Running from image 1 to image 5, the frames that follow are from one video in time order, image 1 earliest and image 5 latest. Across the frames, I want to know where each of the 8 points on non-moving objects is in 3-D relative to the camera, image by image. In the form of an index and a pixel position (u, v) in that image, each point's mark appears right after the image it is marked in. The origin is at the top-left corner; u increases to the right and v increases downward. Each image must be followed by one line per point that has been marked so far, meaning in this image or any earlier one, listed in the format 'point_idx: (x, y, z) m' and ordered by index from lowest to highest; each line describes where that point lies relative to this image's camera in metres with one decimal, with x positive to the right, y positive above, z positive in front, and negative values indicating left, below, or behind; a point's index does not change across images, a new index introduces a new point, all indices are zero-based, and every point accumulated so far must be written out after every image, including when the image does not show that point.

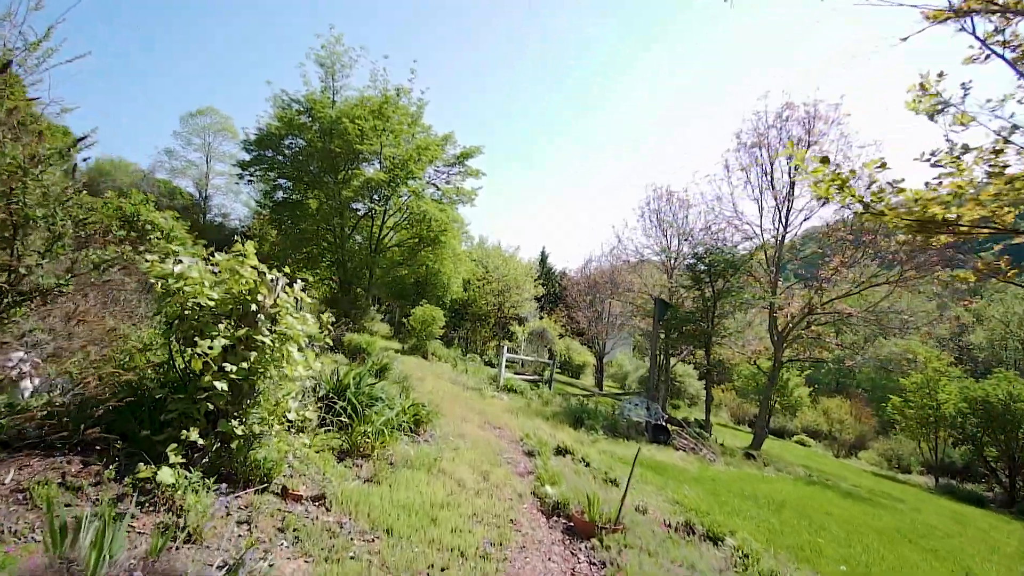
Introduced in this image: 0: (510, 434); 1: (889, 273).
0: (0.0, -2.5, +7.6) m
1: (+12.3, +0.5, +14.7) m
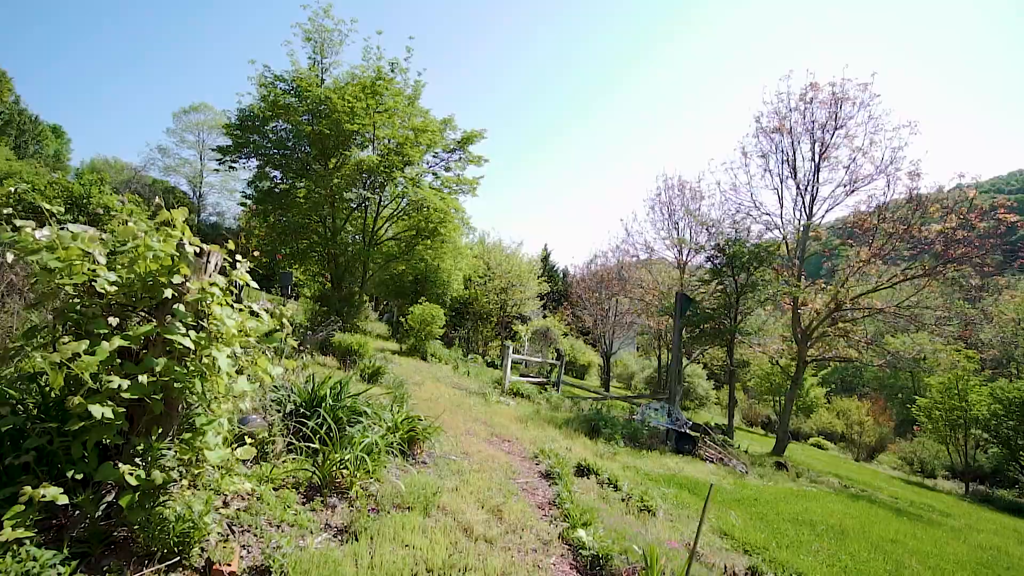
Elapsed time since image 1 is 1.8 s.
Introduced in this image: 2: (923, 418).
0: (+0.2, -2.4, +6.6) m
1: (+12.5, +0.7, +13.7) m
2: (+17.4, -5.5, +18.9) m
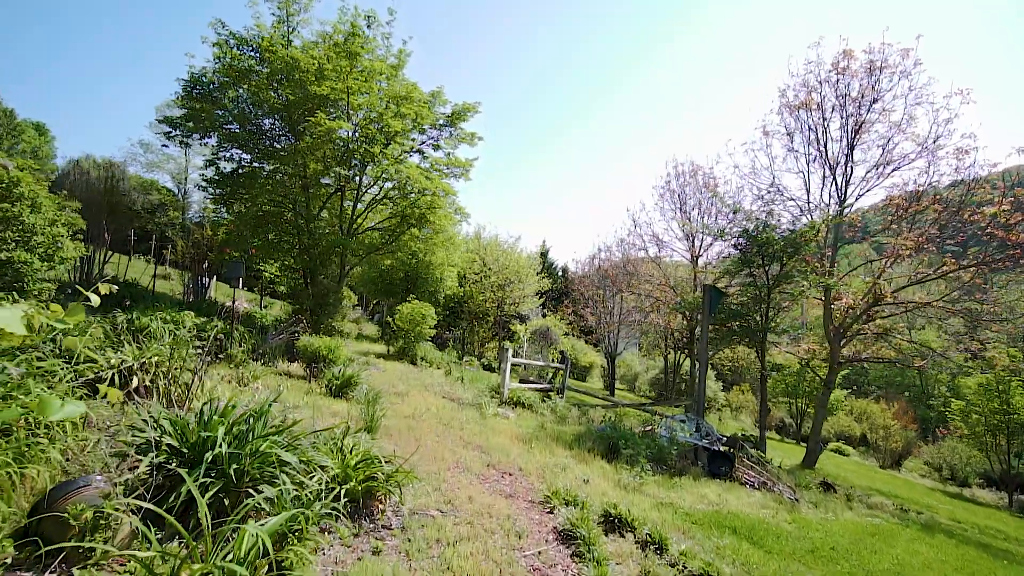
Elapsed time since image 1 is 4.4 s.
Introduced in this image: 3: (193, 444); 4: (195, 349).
0: (+0.2, -2.2, +5.0) m
1: (+12.5, +0.9, +12.2) m
2: (+17.4, -5.3, +17.4) m
3: (-1.9, -0.9, +2.7) m
4: (-4.5, -0.9, +6.4) m
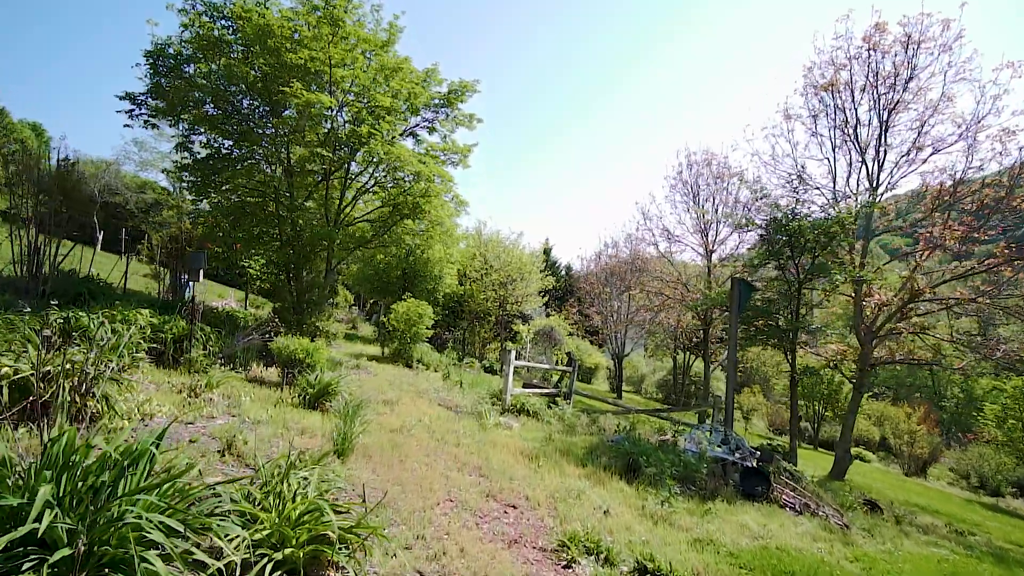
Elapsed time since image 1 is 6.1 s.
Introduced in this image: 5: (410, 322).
0: (+0.2, -2.1, +3.9) m
1: (+12.5, +1.1, +11.1) m
2: (+17.5, -5.1, +16.3) m
3: (-1.9, -0.8, +1.7) m
4: (-4.5, -0.8, +5.4) m
5: (-3.2, -1.1, +14.4) m
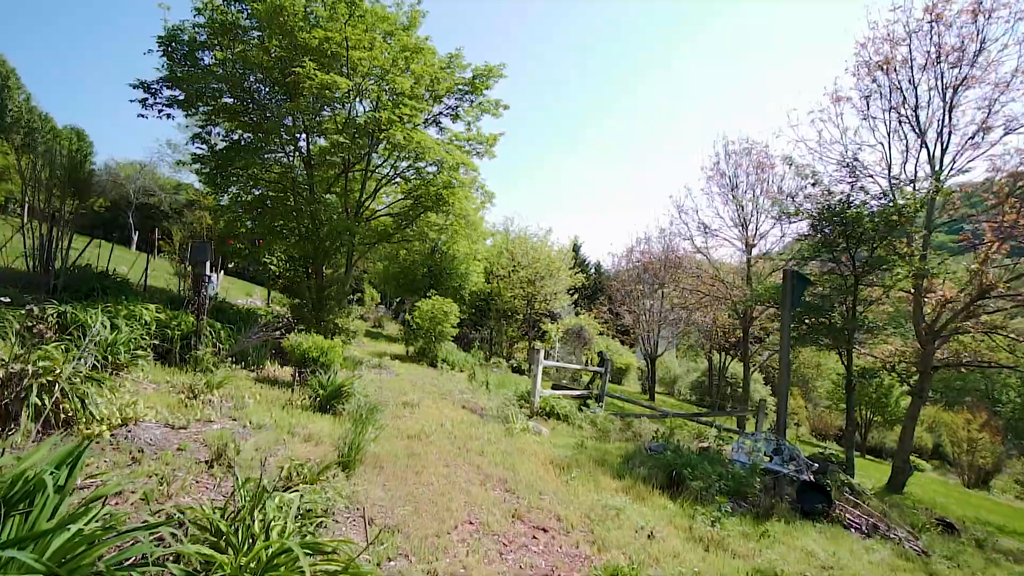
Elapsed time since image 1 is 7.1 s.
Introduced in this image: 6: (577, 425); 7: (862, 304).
0: (+0.5, -2.0, +3.3) m
1: (+13.1, +1.2, +9.8) m
2: (+18.4, -5.0, +14.8) m
3: (-1.8, -0.7, +1.2) m
4: (-4.2, -0.7, +5.1) m
5: (-2.4, -1.0, +14.0) m
6: (+1.3, -2.7, +8.9) m
7: (+8.7, -0.4, +11.3) m
